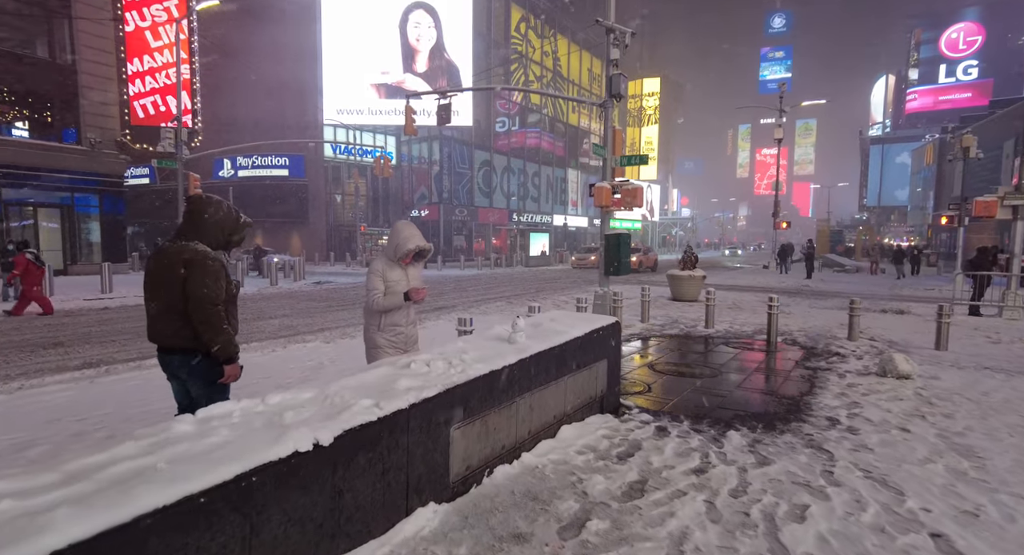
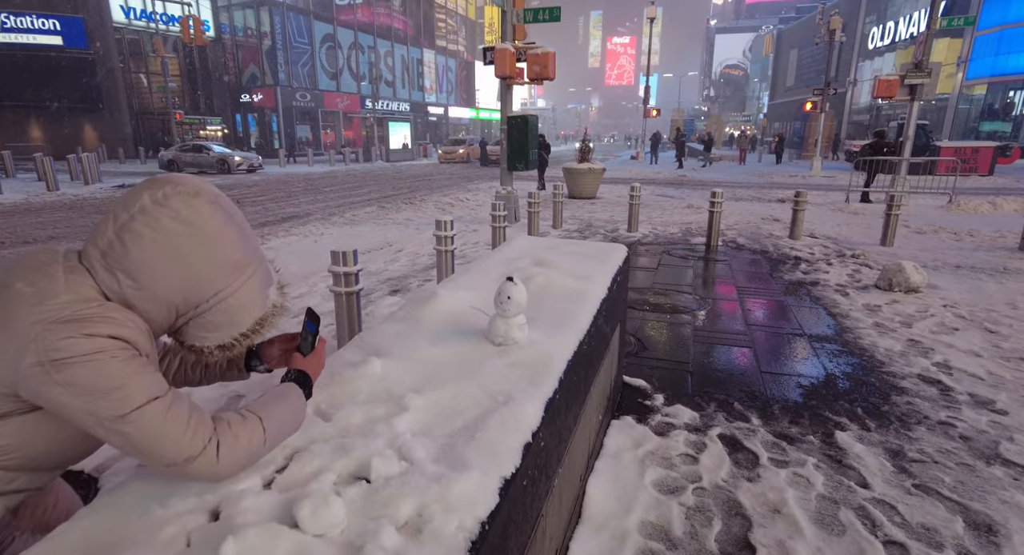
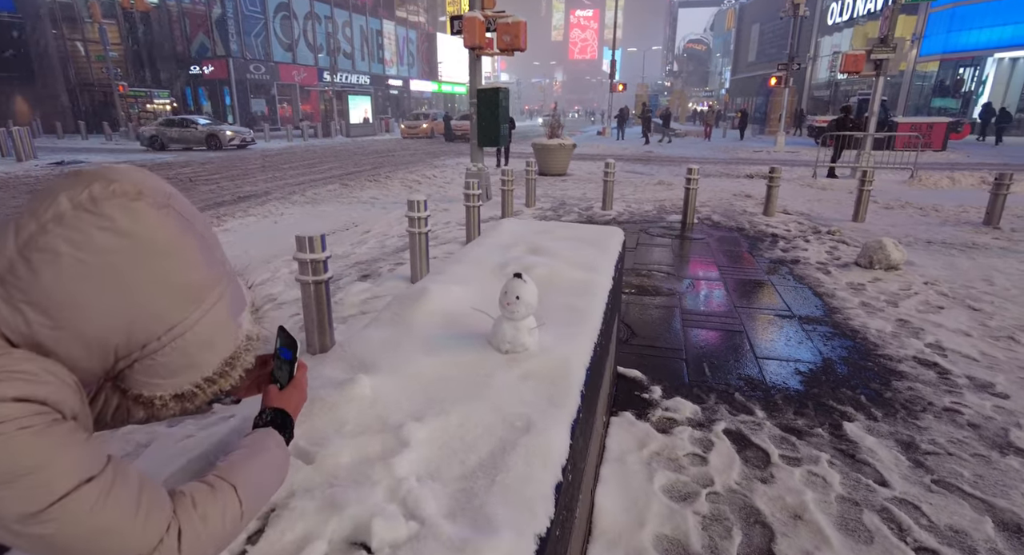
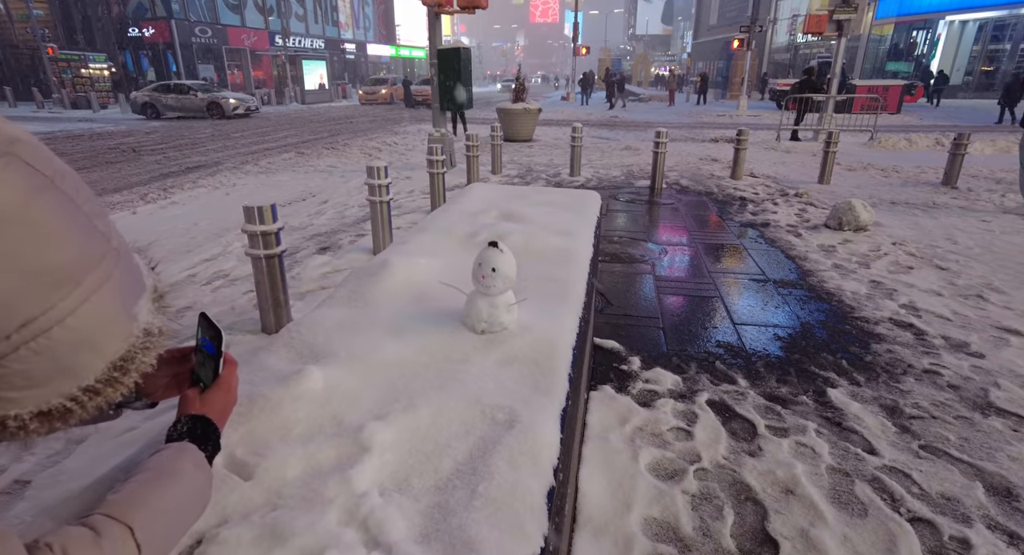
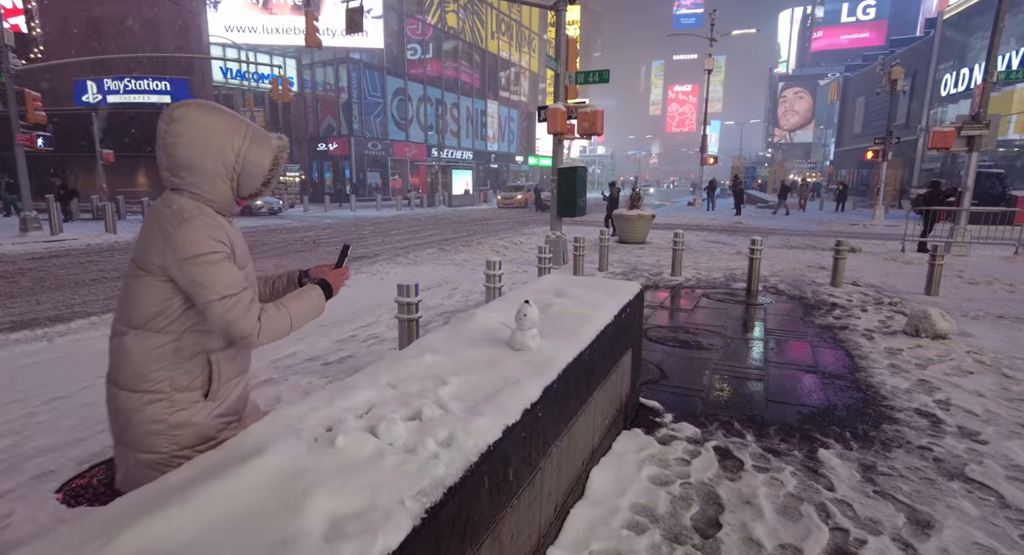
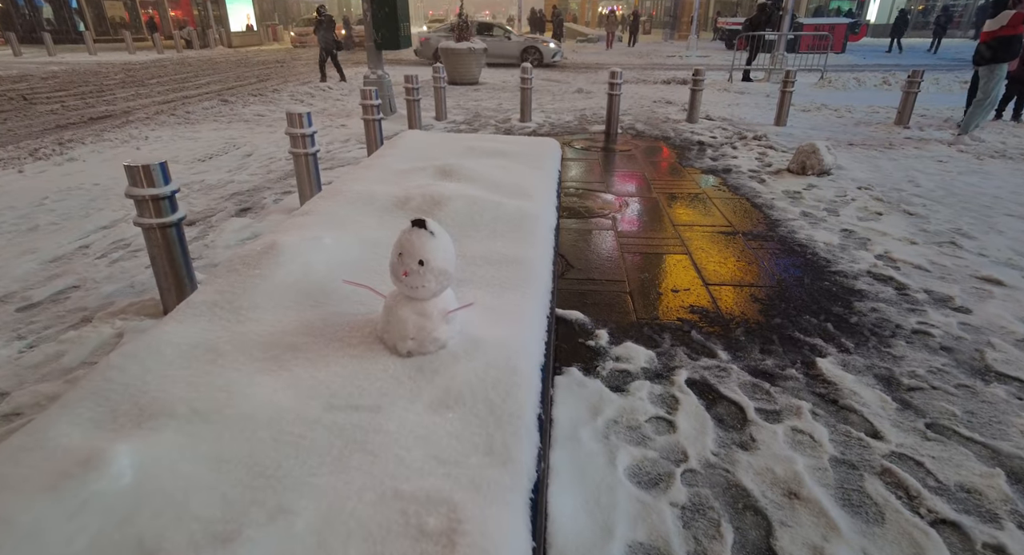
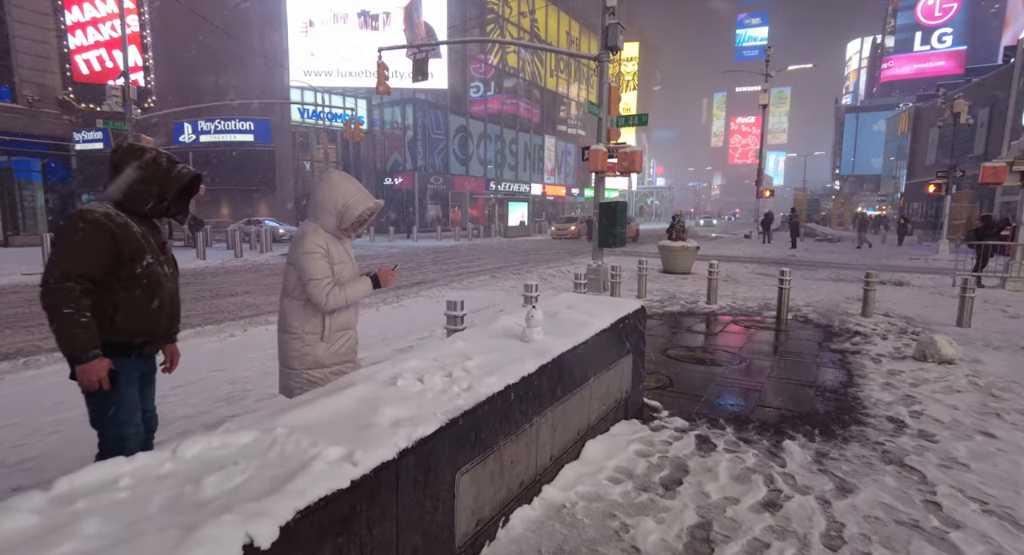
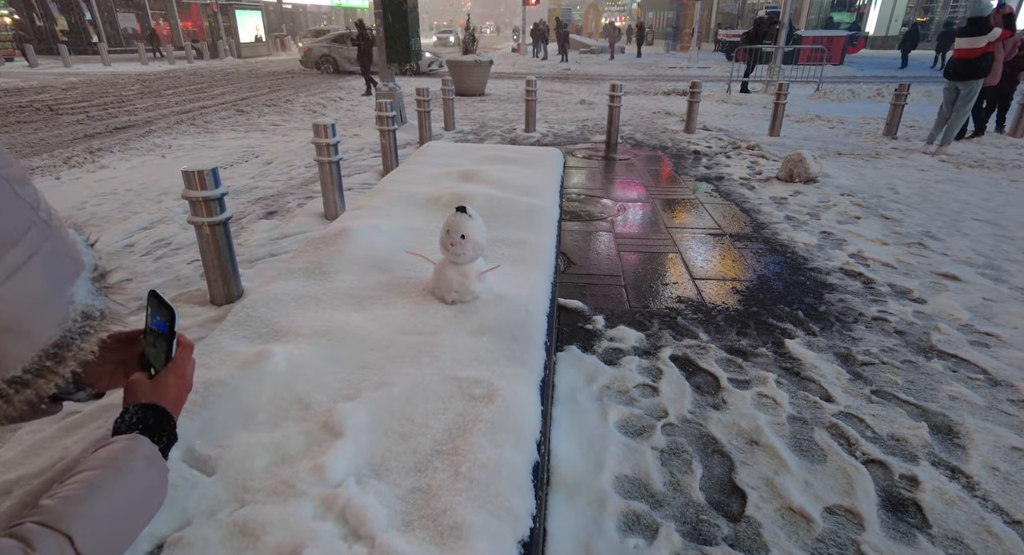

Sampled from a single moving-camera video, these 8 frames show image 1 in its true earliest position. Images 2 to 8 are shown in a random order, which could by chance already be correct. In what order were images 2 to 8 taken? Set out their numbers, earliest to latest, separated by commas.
7, 5, 2, 3, 4, 8, 6
